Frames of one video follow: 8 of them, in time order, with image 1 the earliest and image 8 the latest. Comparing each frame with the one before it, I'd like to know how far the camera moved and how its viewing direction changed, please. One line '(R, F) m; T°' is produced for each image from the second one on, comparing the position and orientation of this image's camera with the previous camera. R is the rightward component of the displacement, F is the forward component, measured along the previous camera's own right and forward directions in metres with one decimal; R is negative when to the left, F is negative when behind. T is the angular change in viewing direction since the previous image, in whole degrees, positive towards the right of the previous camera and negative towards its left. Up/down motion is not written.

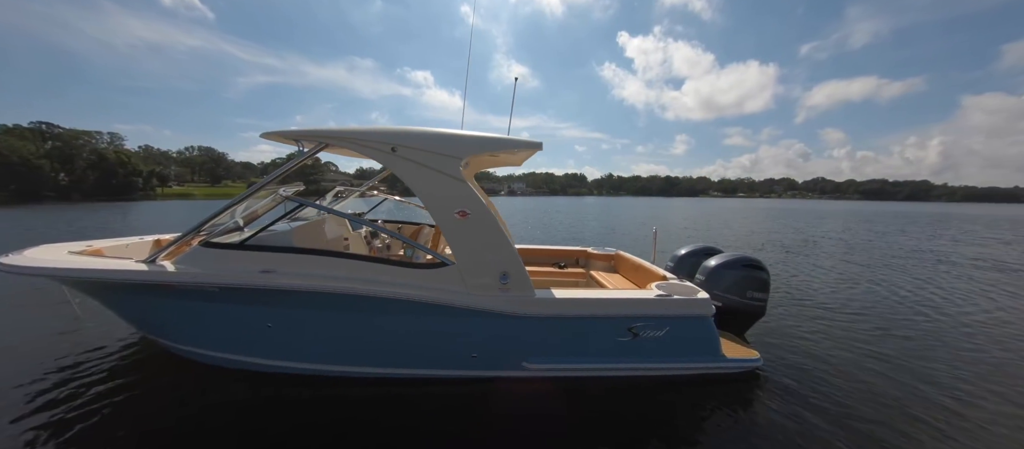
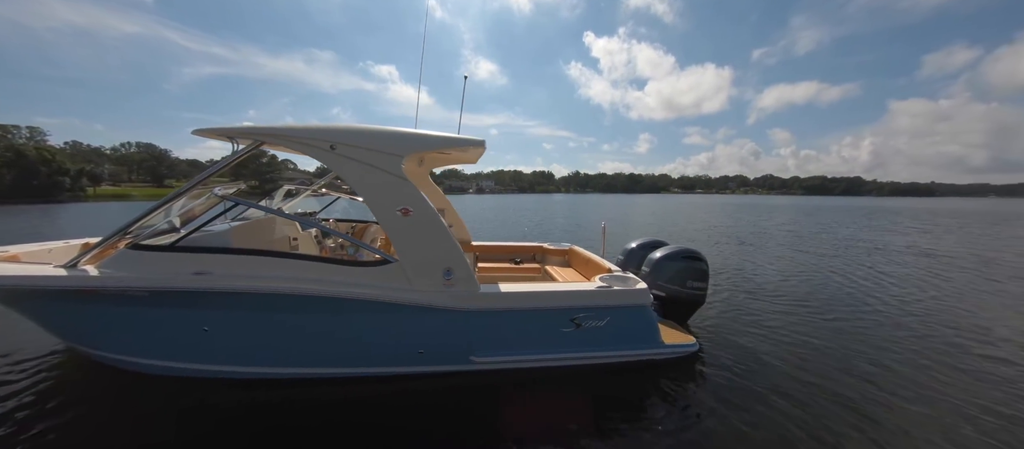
(+0.3, -0.1) m; +4°
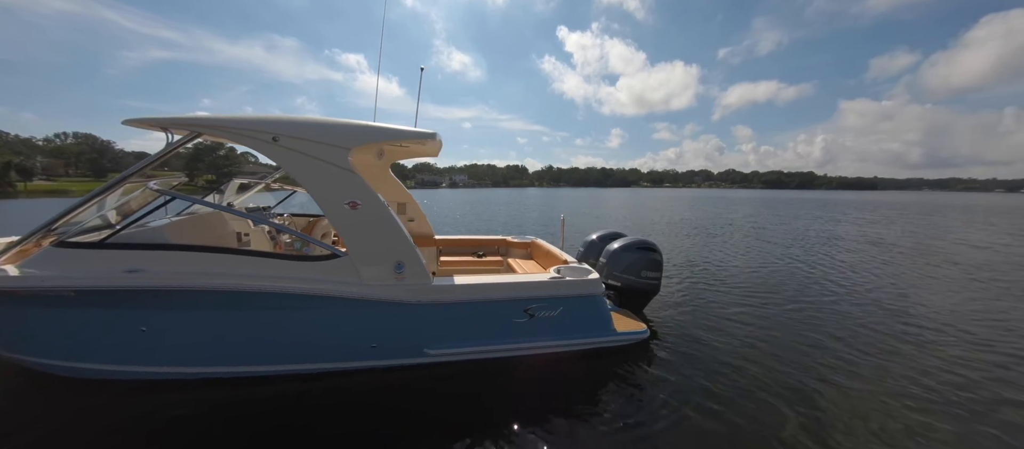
(+0.3, 0.0) m; +4°
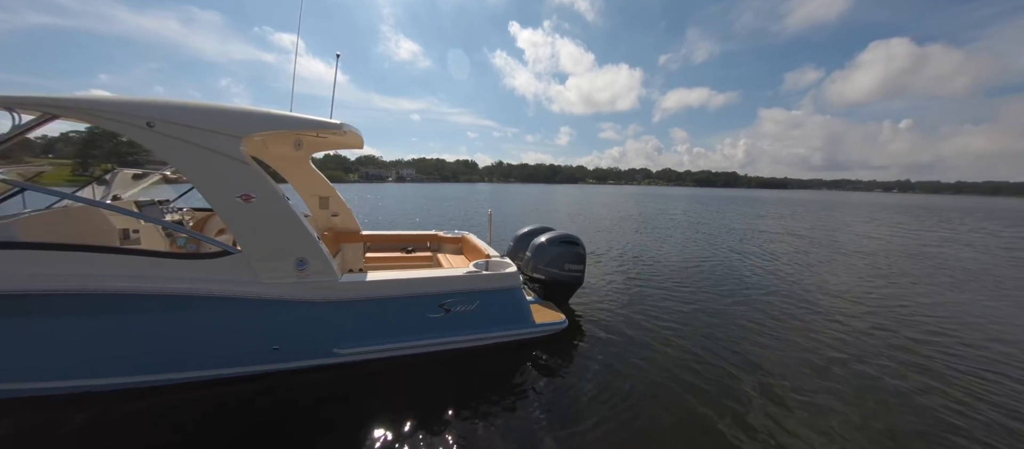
(+0.5, -0.1) m; +7°
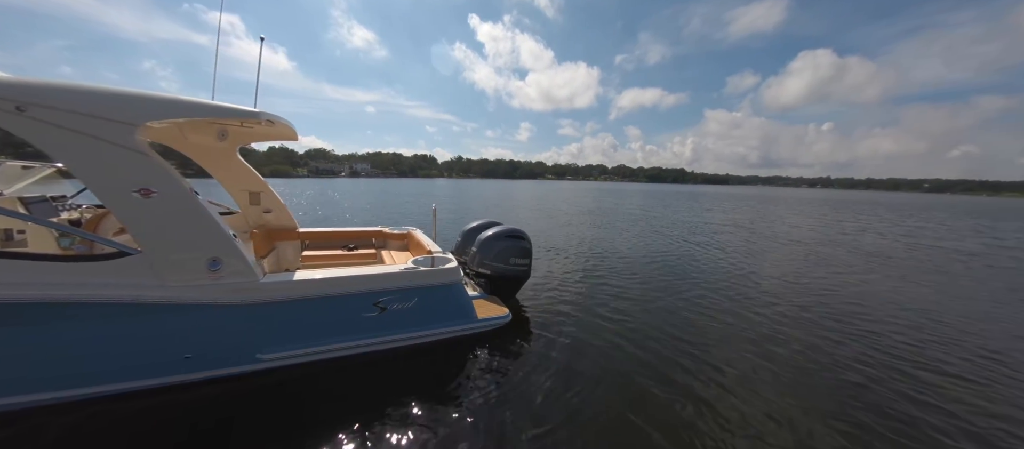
(+0.4, 0.0) m; +6°
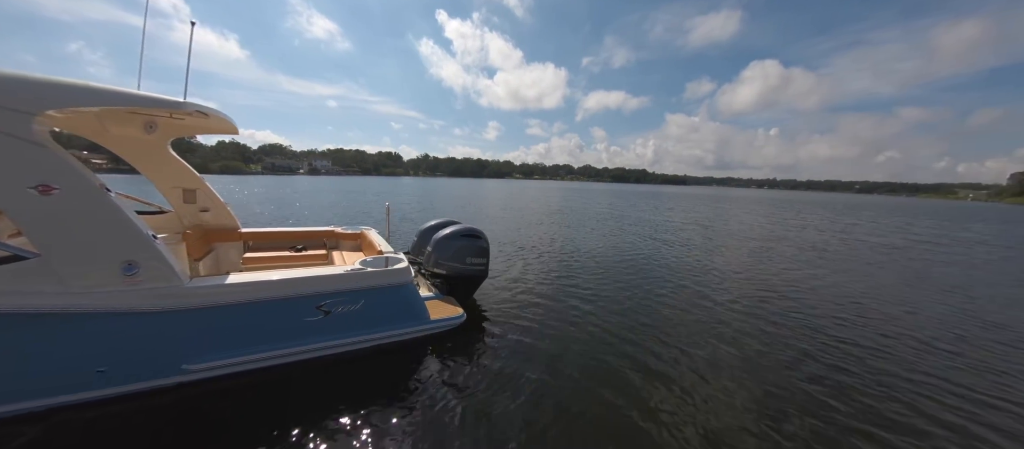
(+0.3, 0.0) m; +5°
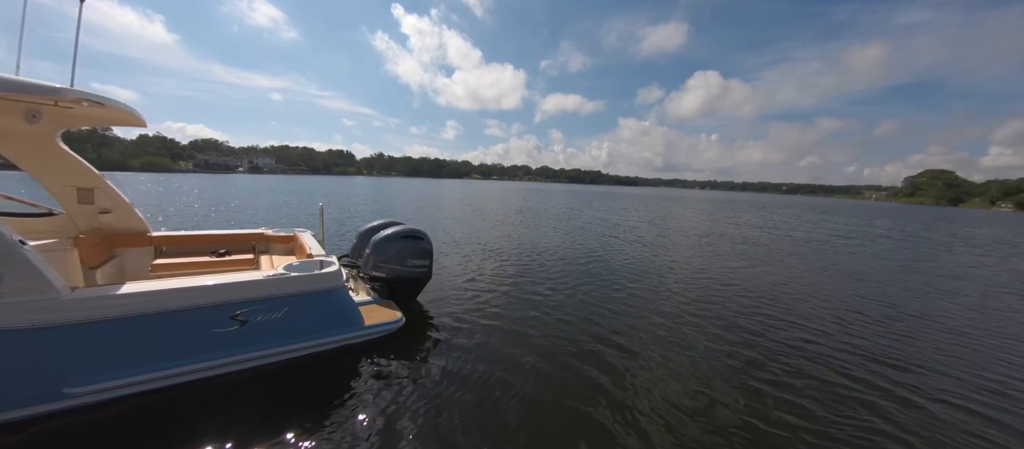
(+0.4, -0.1) m; +6°
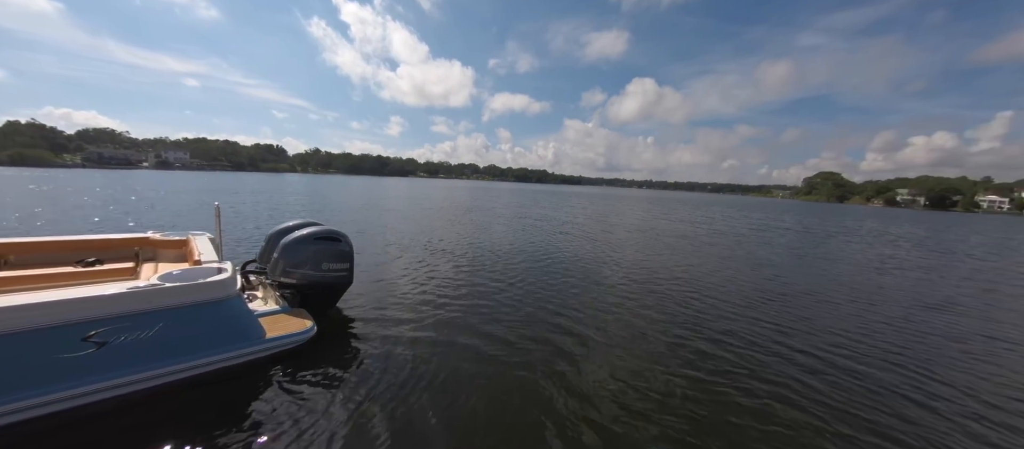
(+0.6, -0.1) m; +7°
